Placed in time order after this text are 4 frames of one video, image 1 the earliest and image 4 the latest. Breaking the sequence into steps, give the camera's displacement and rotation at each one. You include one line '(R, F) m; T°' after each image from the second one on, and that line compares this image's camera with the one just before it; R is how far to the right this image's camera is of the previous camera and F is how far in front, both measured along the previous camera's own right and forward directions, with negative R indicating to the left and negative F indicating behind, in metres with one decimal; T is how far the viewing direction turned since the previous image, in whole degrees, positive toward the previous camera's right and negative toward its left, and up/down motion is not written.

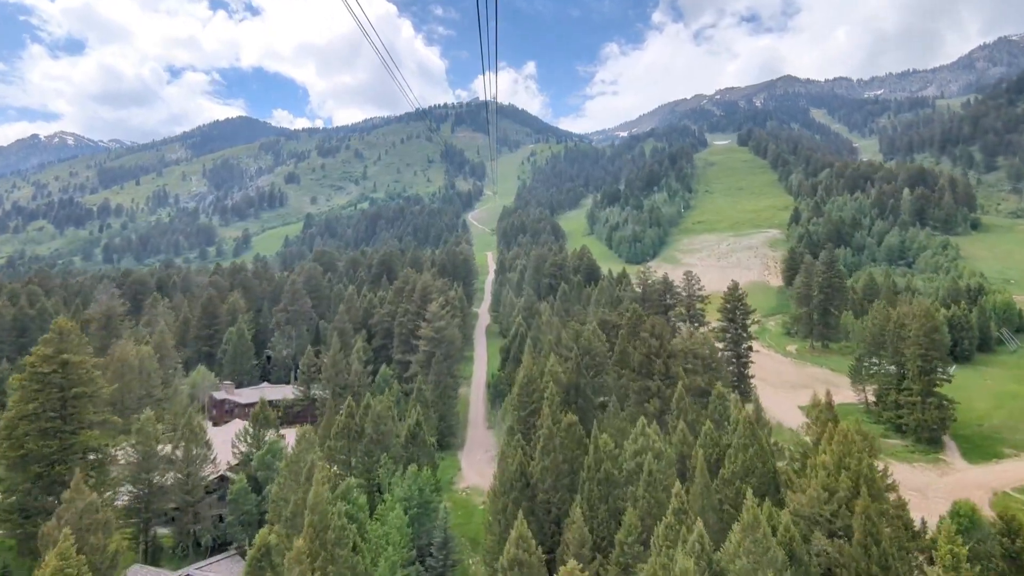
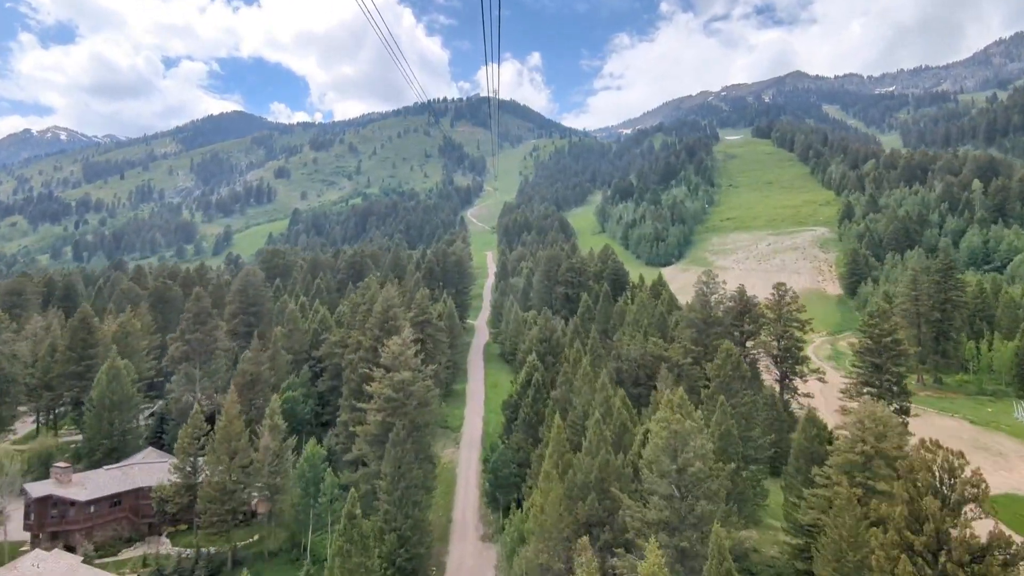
(-0.9, +26.9) m; 0°
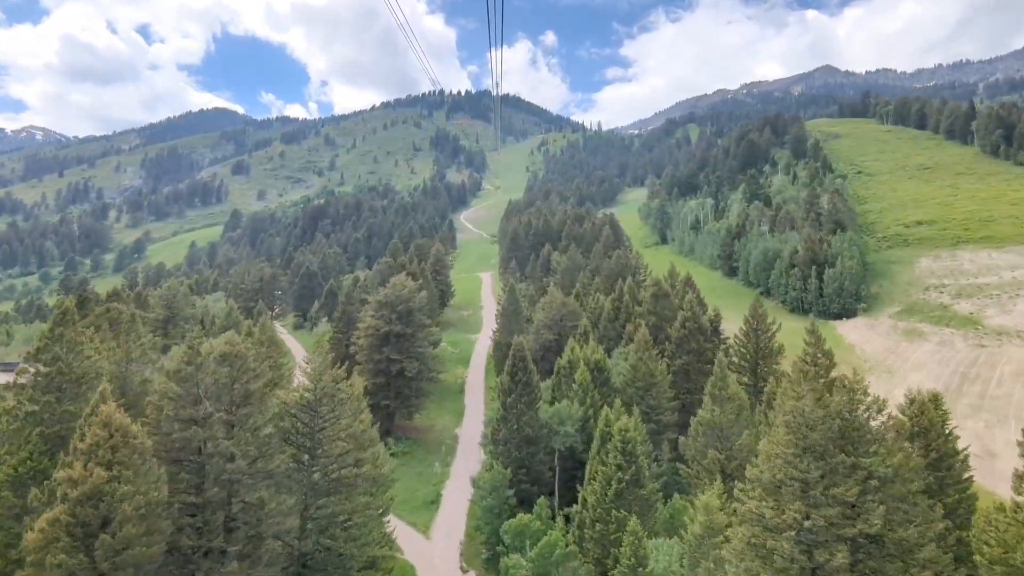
(-2.3, +88.1) m; 0°
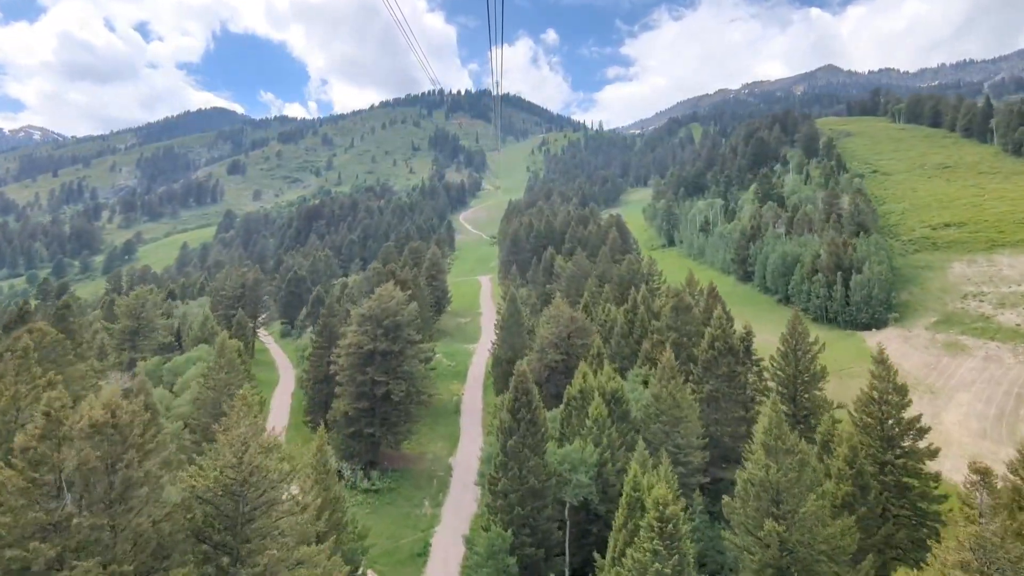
(-0.1, +6.8) m; 0°
